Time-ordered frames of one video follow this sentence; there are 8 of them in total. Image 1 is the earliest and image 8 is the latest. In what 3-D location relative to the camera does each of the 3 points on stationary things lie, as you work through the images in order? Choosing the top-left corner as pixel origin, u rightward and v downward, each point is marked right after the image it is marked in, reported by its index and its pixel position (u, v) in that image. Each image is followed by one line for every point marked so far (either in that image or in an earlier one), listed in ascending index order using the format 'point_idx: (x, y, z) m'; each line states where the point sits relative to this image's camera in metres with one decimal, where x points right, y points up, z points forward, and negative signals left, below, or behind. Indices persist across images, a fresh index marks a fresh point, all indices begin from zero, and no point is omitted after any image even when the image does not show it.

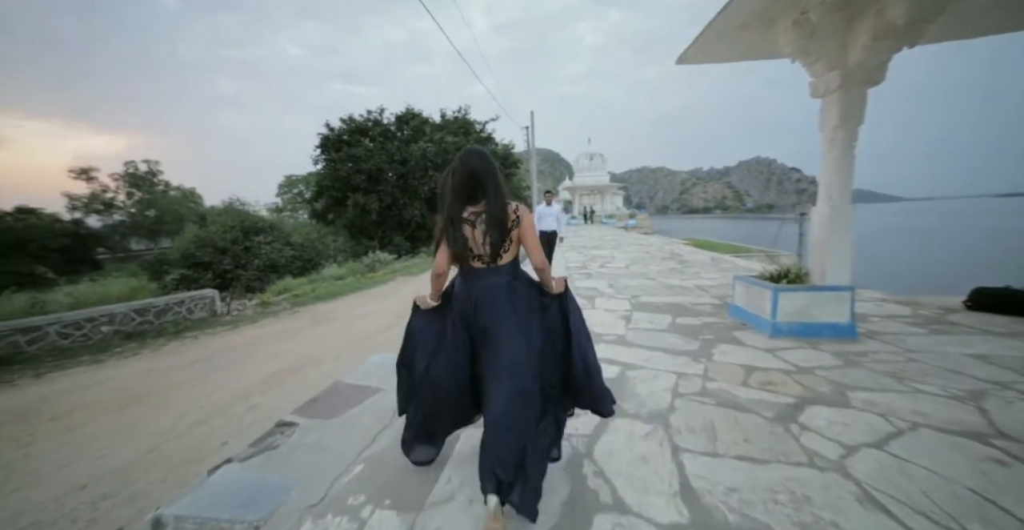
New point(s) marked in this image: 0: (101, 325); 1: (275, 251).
0: (-7.1, -1.1, +6.3) m
1: (-8.4, +0.5, +12.8) m
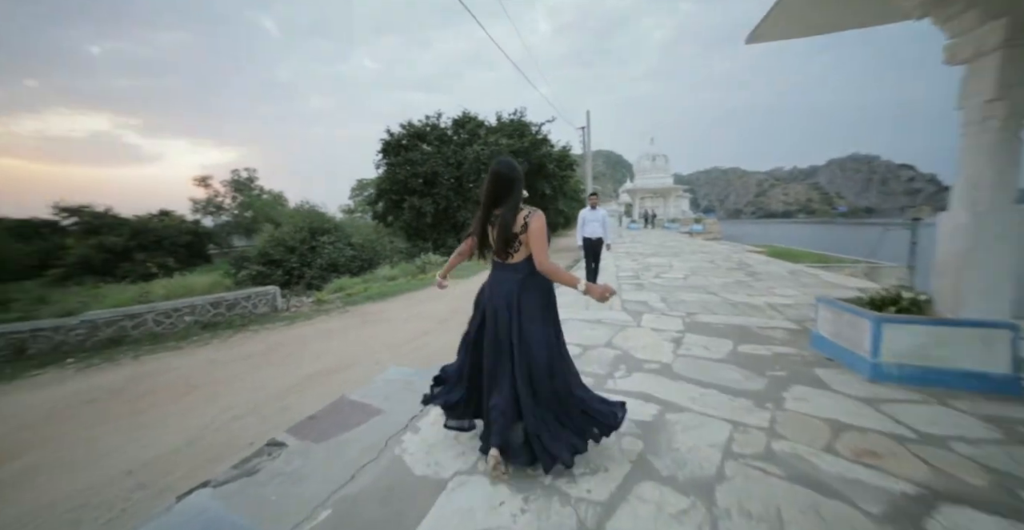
0: (-6.4, -1.0, +7.0) m
1: (-6.6, +0.5, +13.6) m
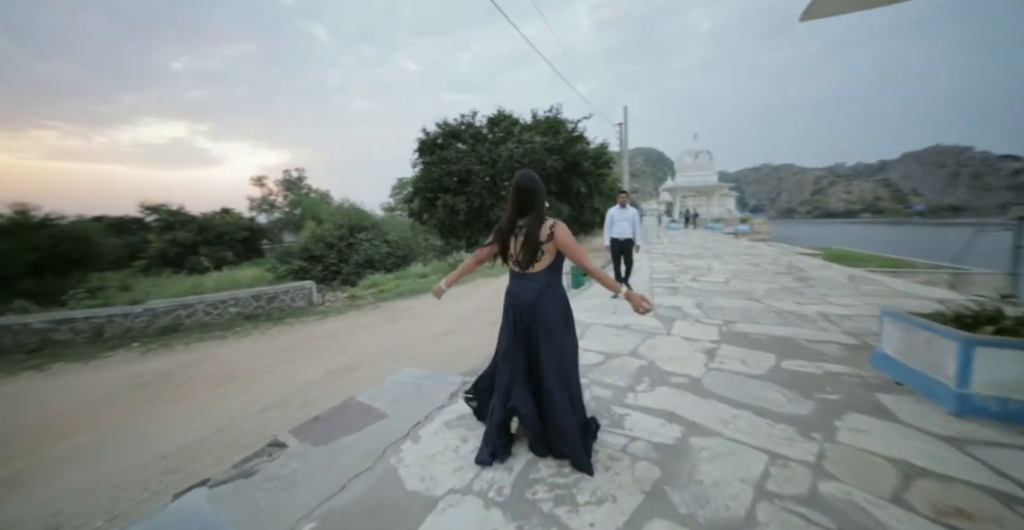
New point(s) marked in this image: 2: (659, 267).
0: (-5.9, -0.9, +7.4) m
1: (-5.4, +0.7, +14.0) m
2: (+3.8, 0.0, +9.3) m
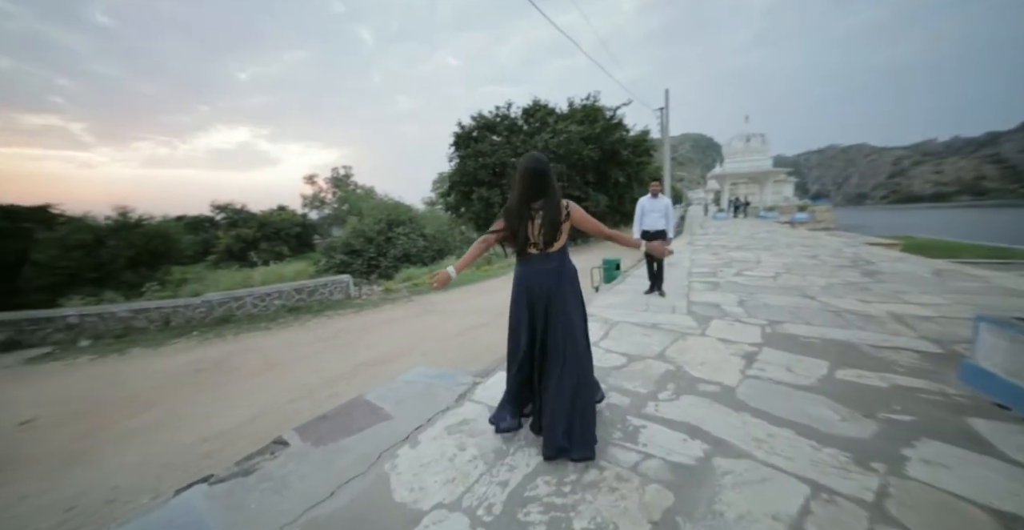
0: (-5.2, -0.8, +7.9) m
1: (-4.0, +0.9, +14.4) m
2: (+4.6, +0.1, +8.7) m
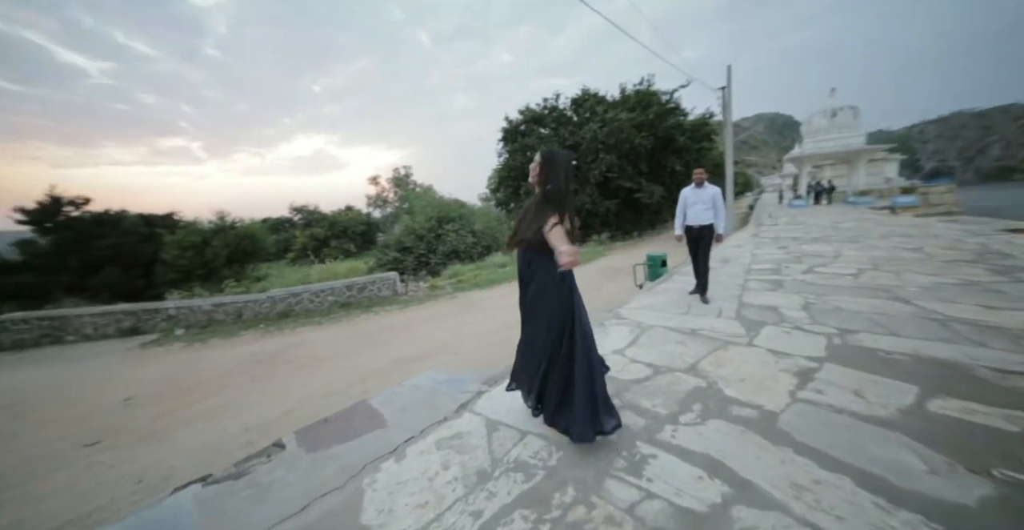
0: (-4.3, -0.7, +8.5) m
1: (-2.2, +1.1, +14.7) m
2: (+5.5, +0.2, +7.8) m
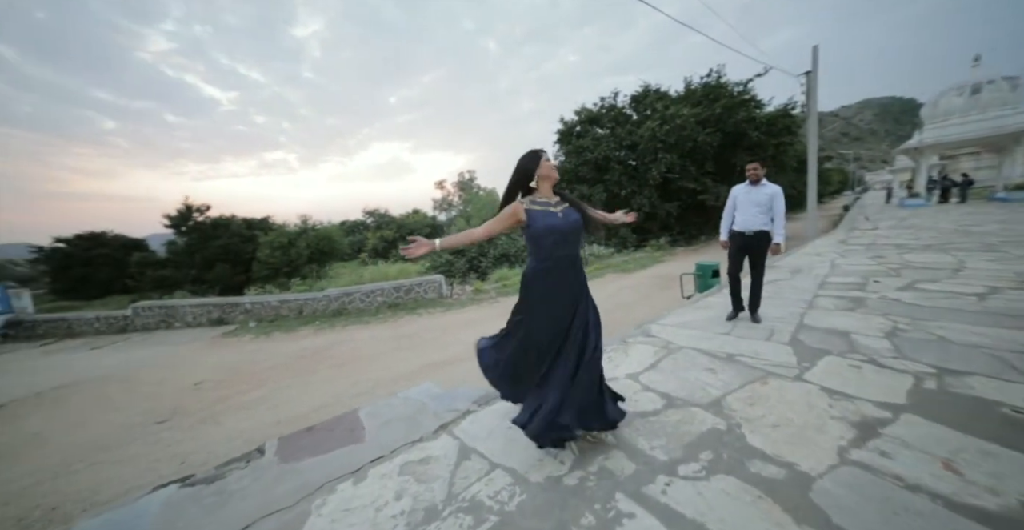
0: (-3.3, -0.8, +8.9) m
1: (-0.1, +0.9, +14.7) m
2: (+6.2, 0.0, +6.6) m
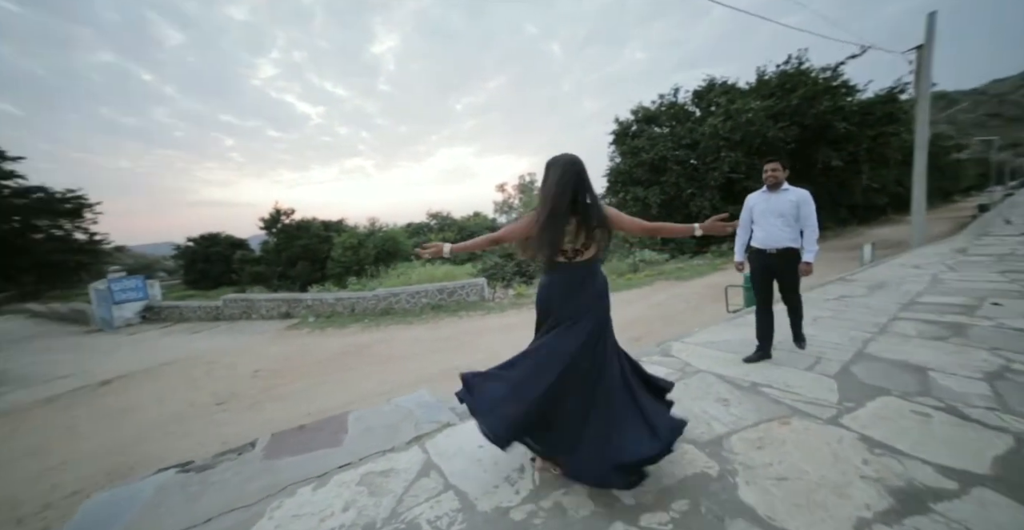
0: (-2.3, -0.8, +9.3) m
1: (+1.8, +0.7, +14.5) m
2: (+6.8, -0.2, +5.4) m
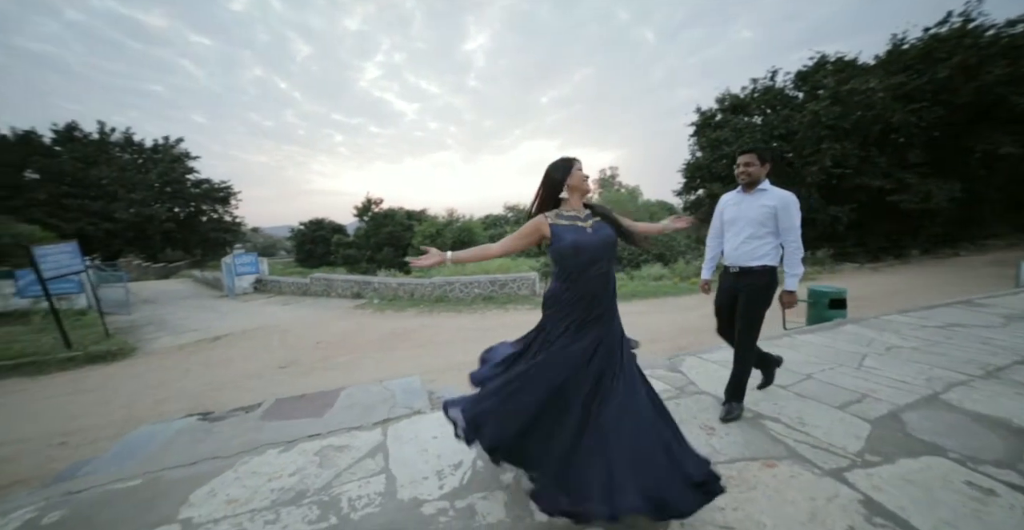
0: (-1.0, -0.6, +9.6) m
1: (+4.2, +0.8, +13.8) m
2: (+7.1, -0.6, +4.0) m
